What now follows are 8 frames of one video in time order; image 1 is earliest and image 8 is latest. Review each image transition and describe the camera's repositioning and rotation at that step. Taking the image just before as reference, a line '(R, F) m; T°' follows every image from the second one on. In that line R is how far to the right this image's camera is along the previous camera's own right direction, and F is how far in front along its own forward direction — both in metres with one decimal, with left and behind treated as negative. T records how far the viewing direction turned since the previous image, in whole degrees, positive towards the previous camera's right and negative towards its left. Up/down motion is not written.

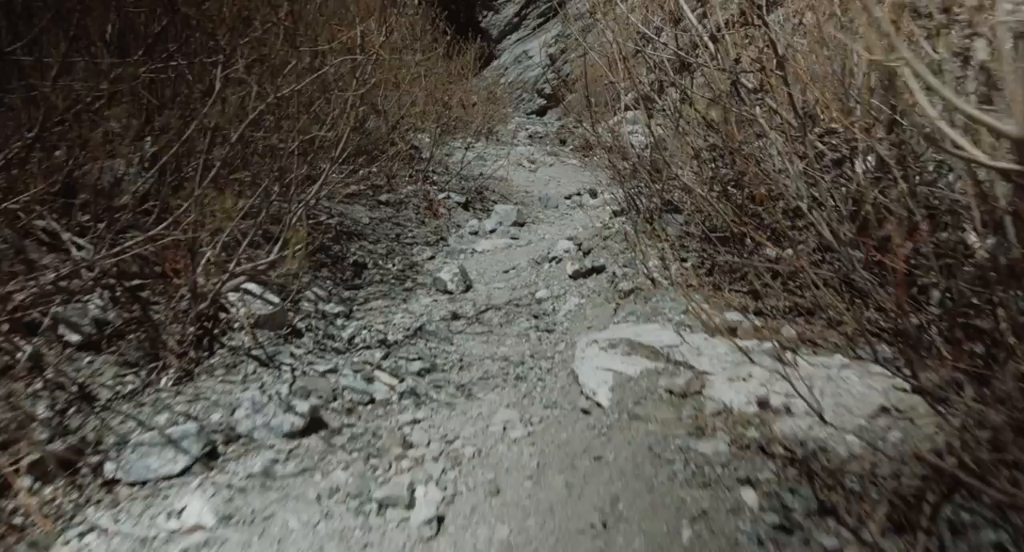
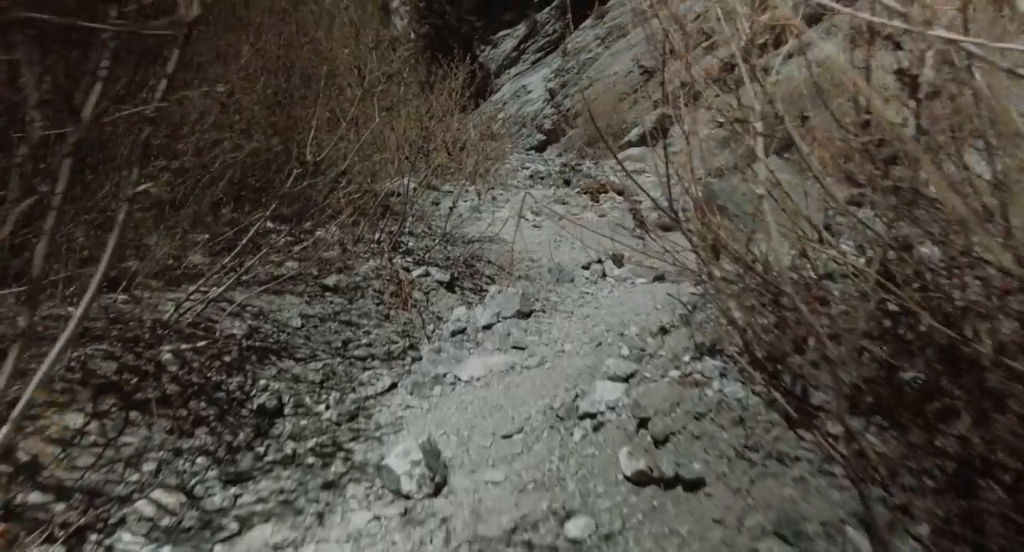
(0.0, +1.1) m; 0°
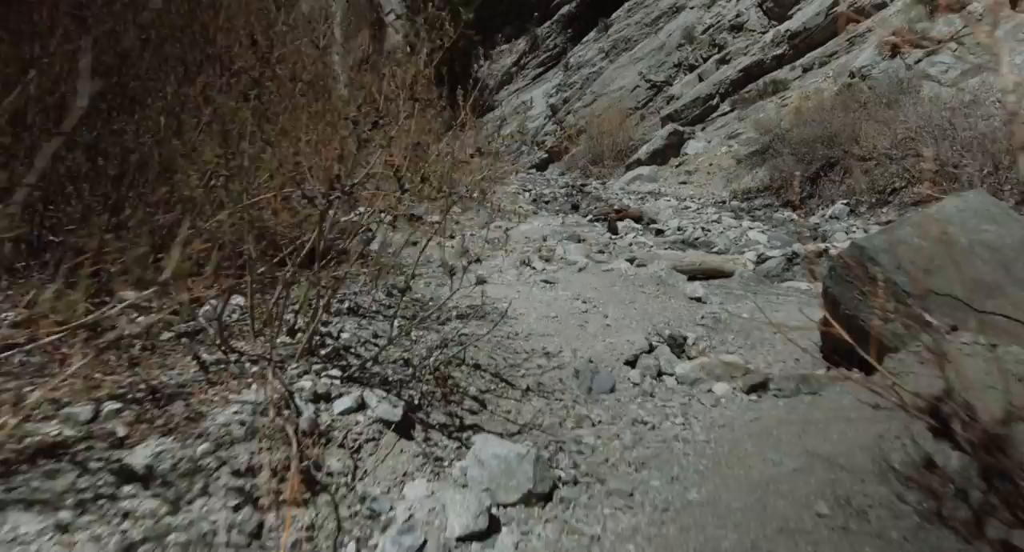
(0.0, +1.3) m; 0°
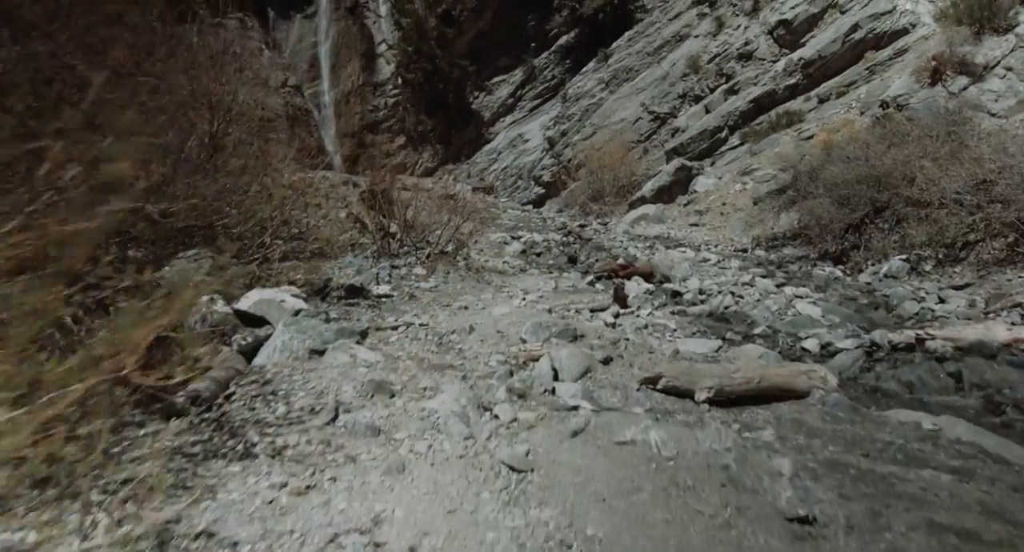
(+0.2, +1.4) m; 0°
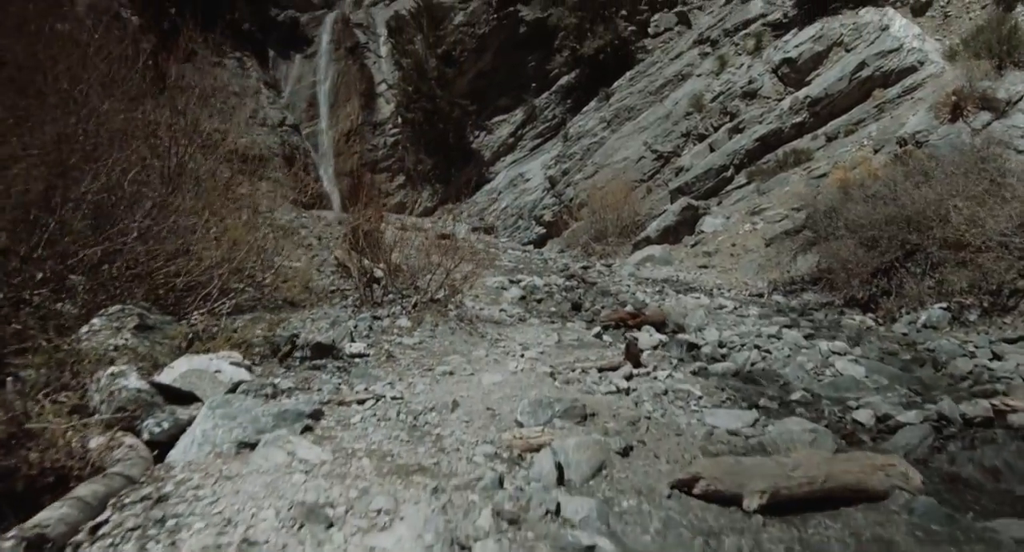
(0.0, +0.6) m; 0°
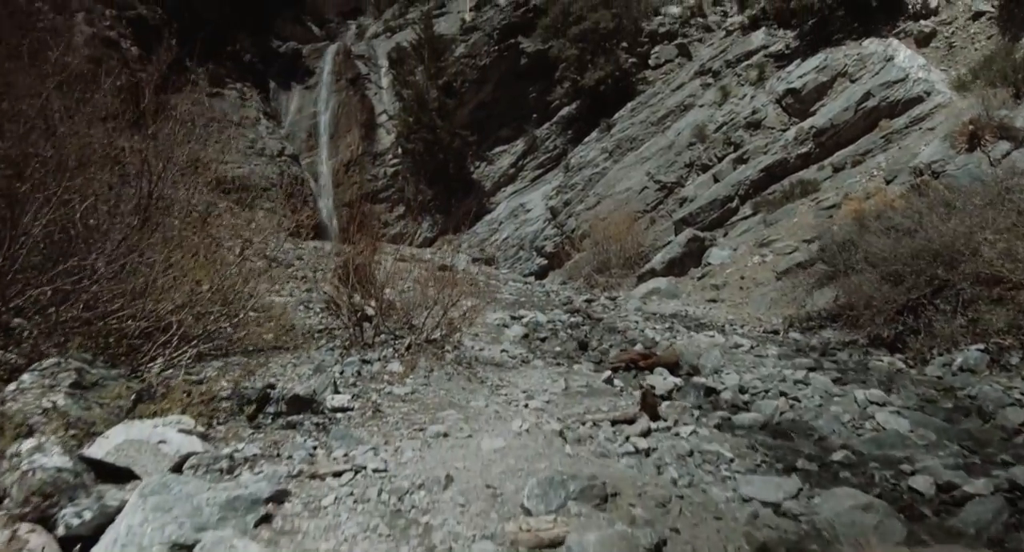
(0.0, +0.4) m; 0°
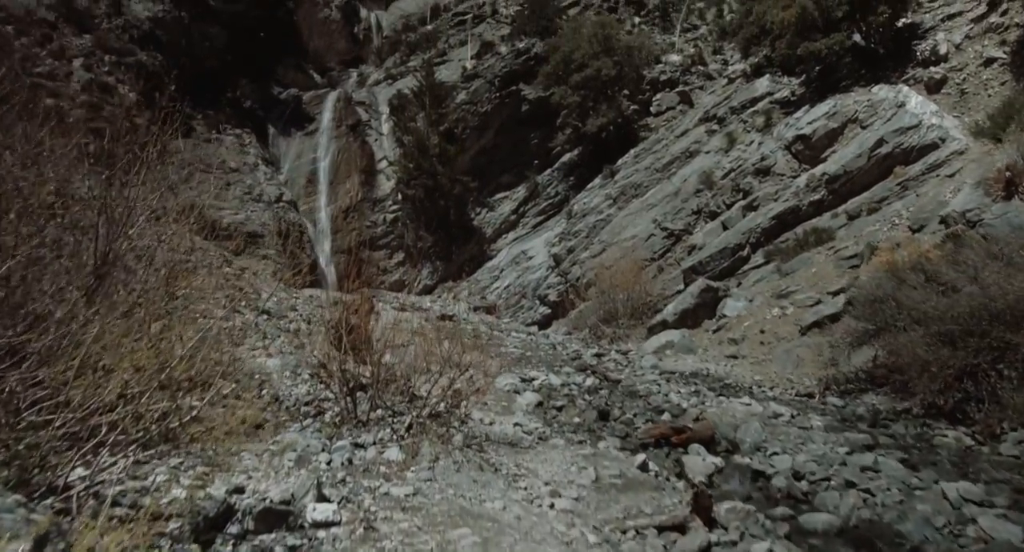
(-0.1, +0.6) m; 0°
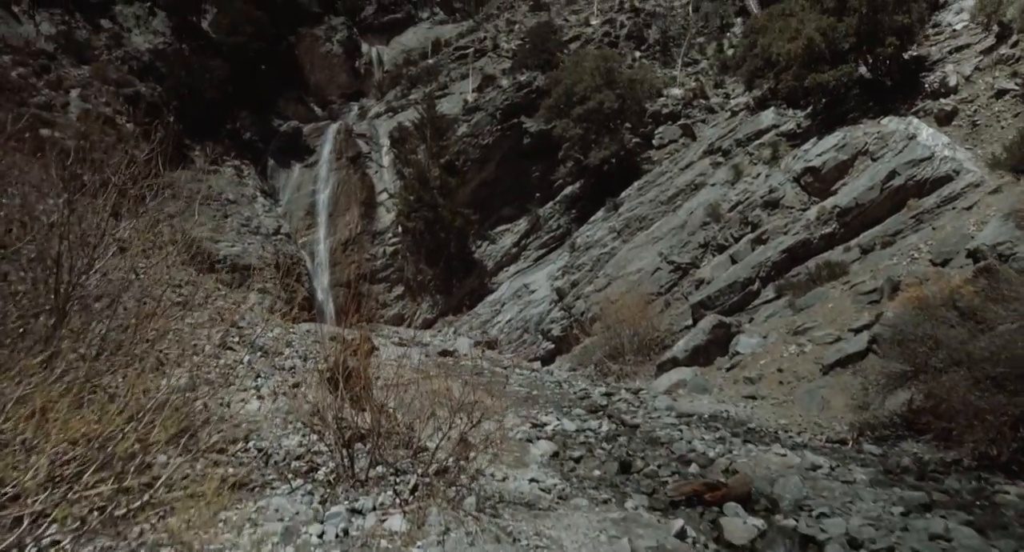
(-0.1, +0.4) m; 0°
